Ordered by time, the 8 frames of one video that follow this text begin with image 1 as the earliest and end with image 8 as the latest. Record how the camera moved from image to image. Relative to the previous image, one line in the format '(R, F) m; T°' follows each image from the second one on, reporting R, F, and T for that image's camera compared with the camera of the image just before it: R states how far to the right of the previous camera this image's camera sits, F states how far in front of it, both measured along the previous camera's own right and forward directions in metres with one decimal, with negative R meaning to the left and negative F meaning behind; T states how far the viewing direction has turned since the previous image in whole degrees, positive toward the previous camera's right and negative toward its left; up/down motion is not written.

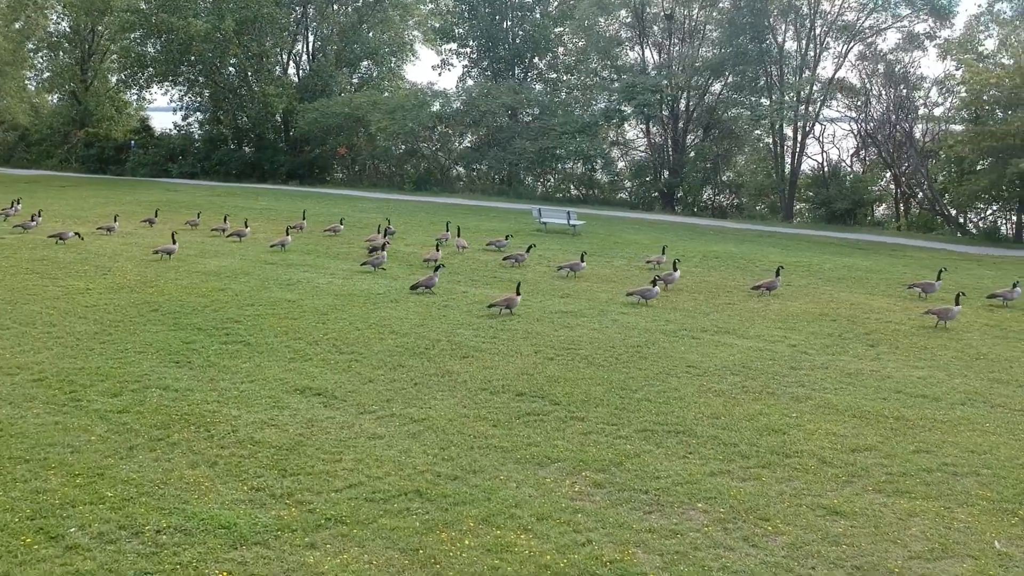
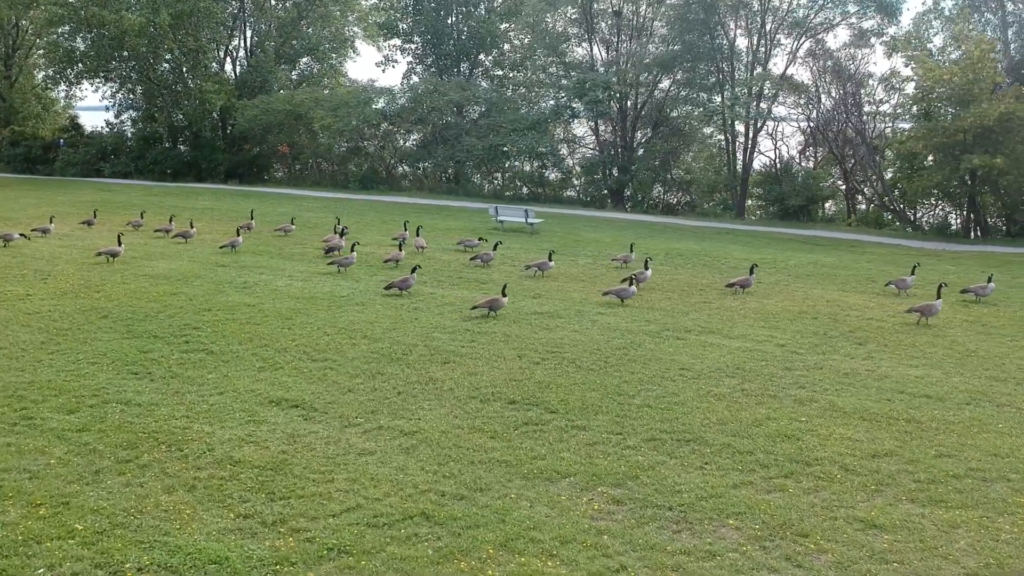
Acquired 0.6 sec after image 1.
(-0.4, +0.4) m; +4°
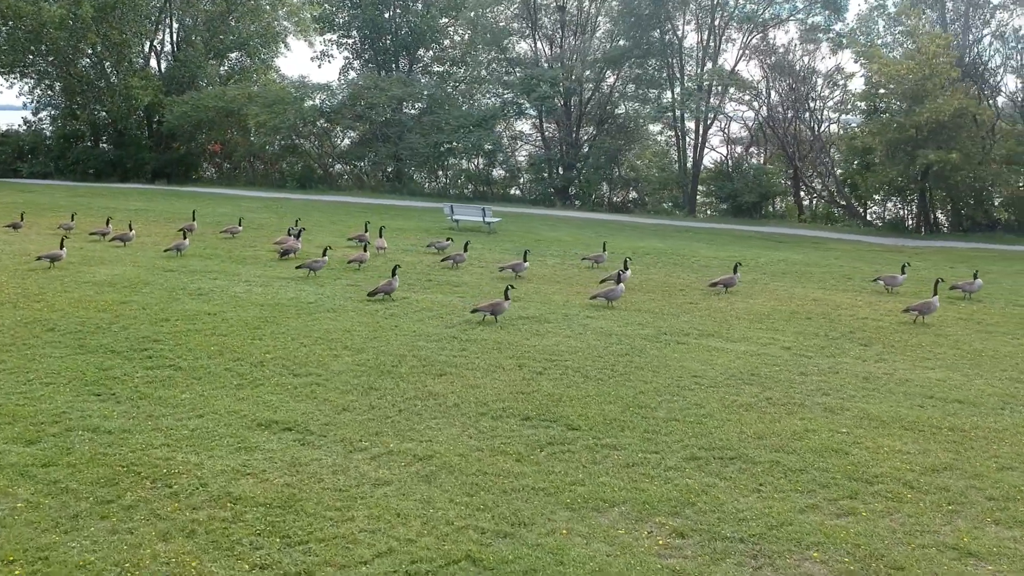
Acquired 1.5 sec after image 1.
(-0.6, +0.6) m; +4°
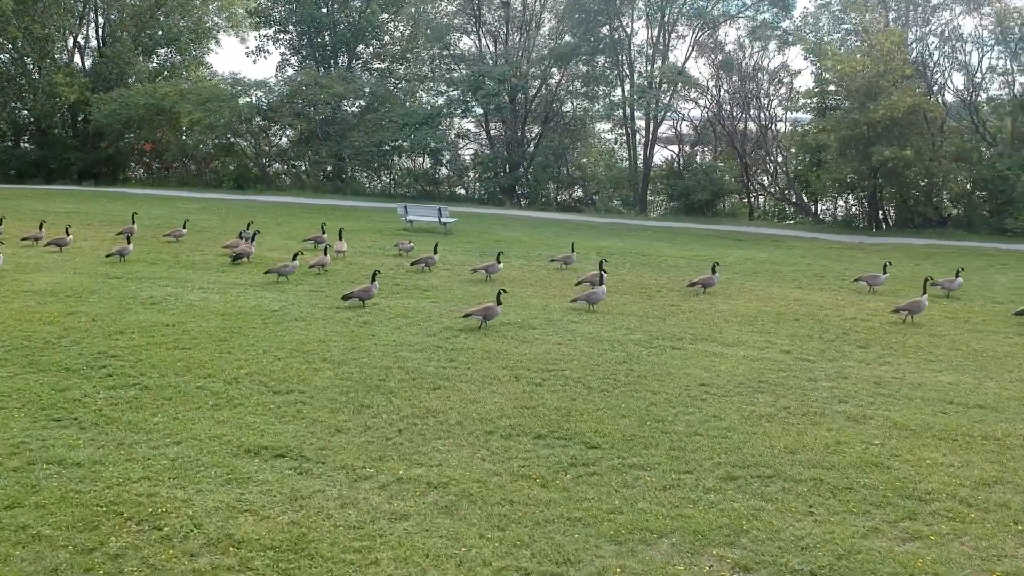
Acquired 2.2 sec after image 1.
(-0.6, +0.5) m; +4°
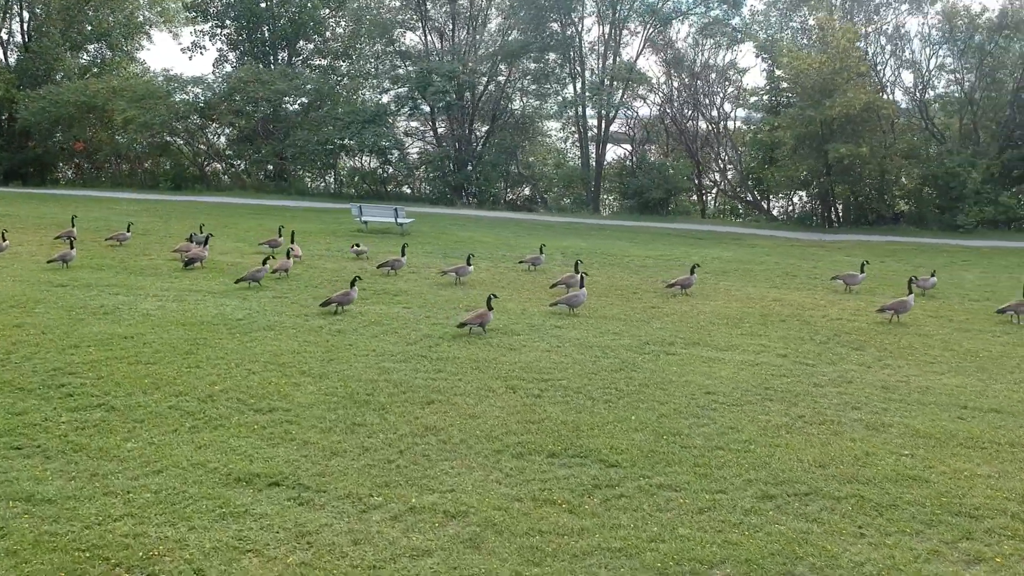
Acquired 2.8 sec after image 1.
(-0.5, +0.4) m; +4°
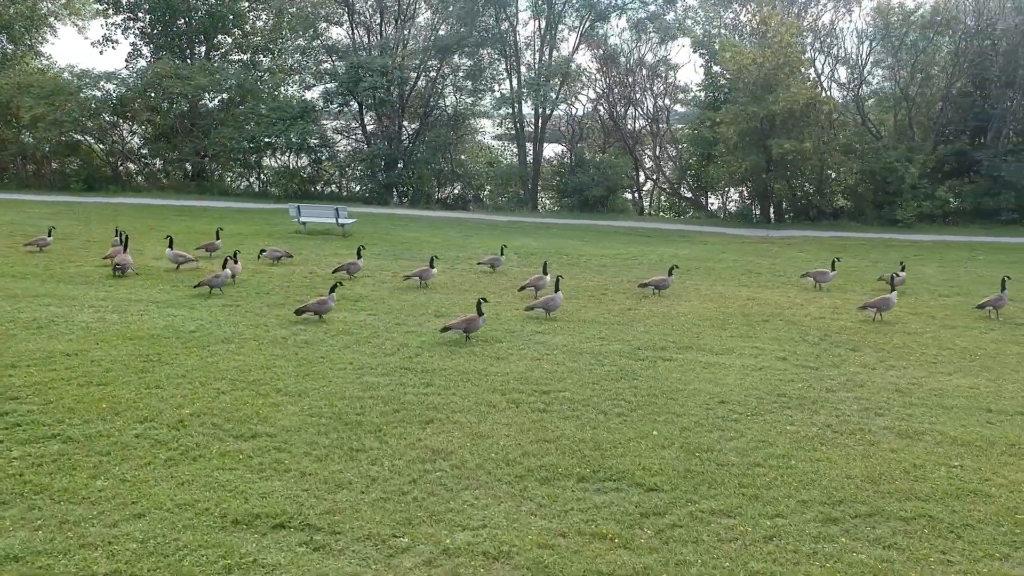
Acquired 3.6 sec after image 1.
(-0.7, +0.5) m; +5°
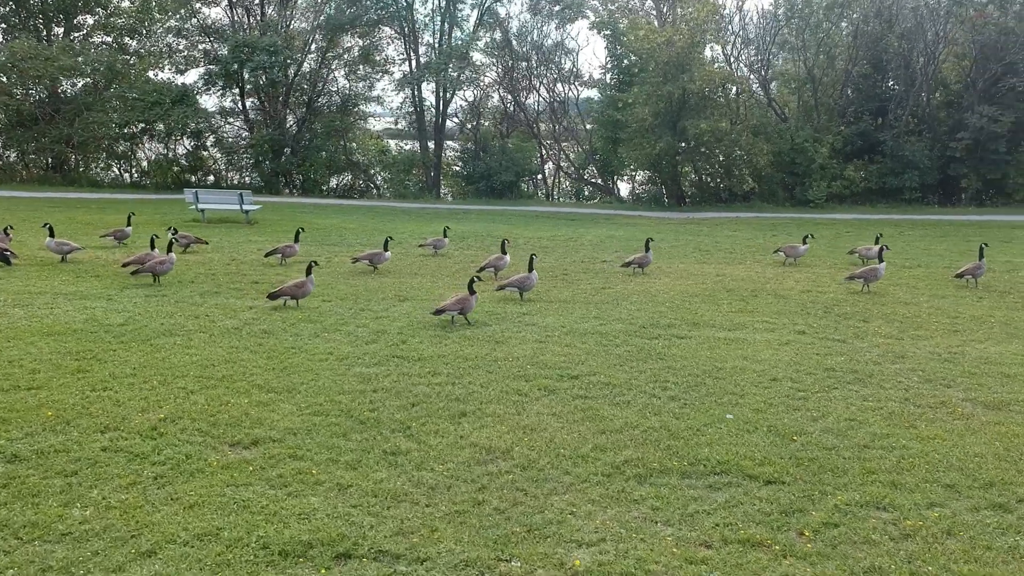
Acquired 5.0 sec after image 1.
(-1.4, +1.0) m; +8°
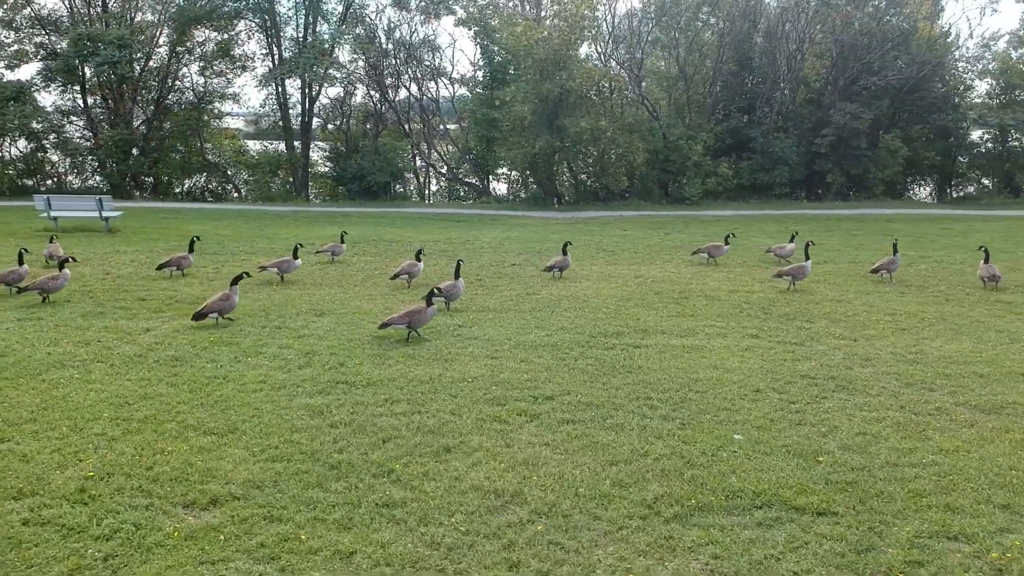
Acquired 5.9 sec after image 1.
(-1.0, +0.8) m; +10°
